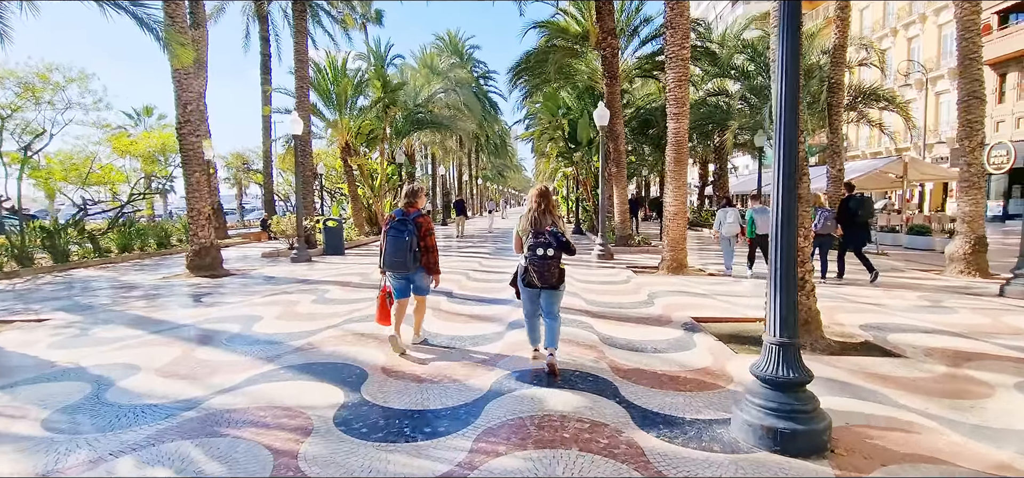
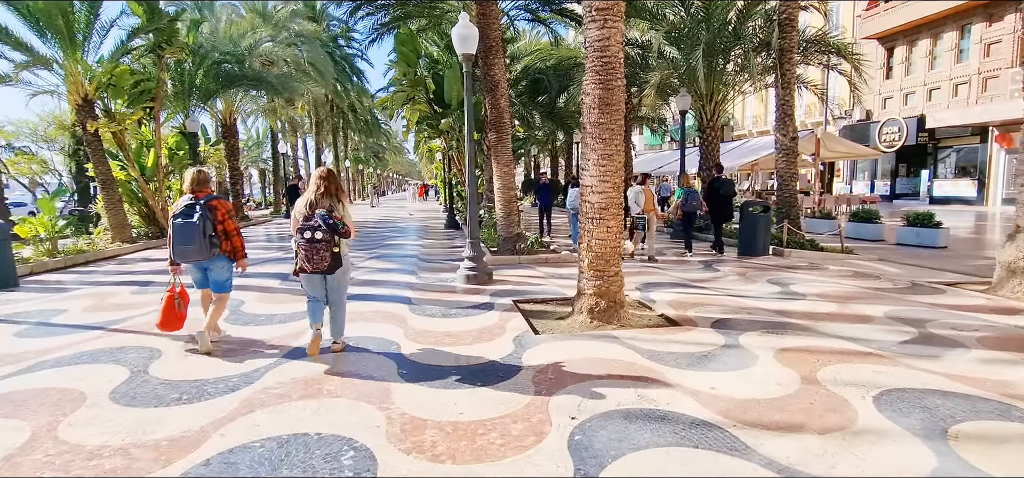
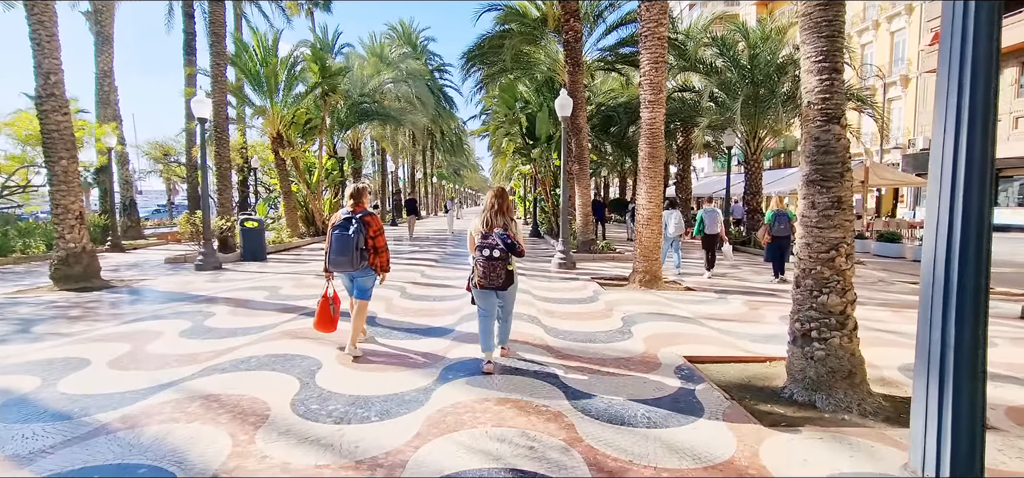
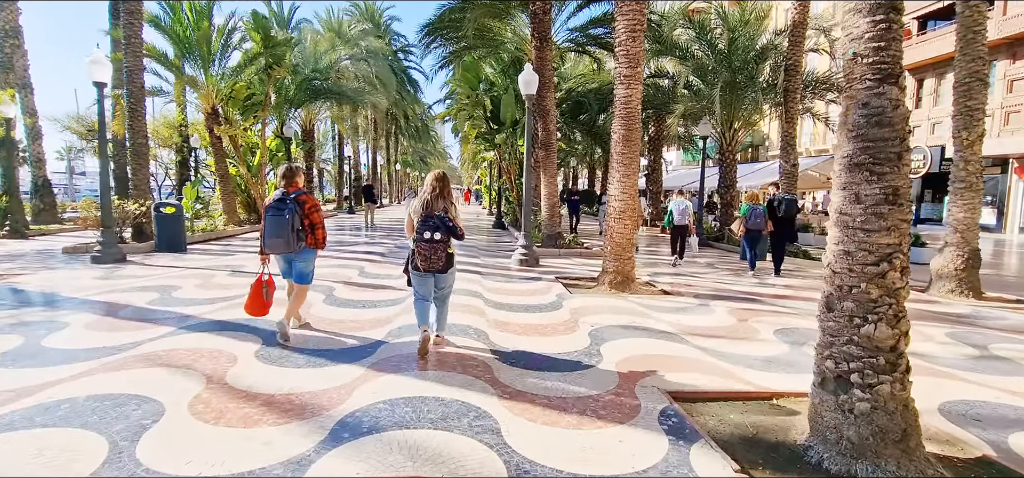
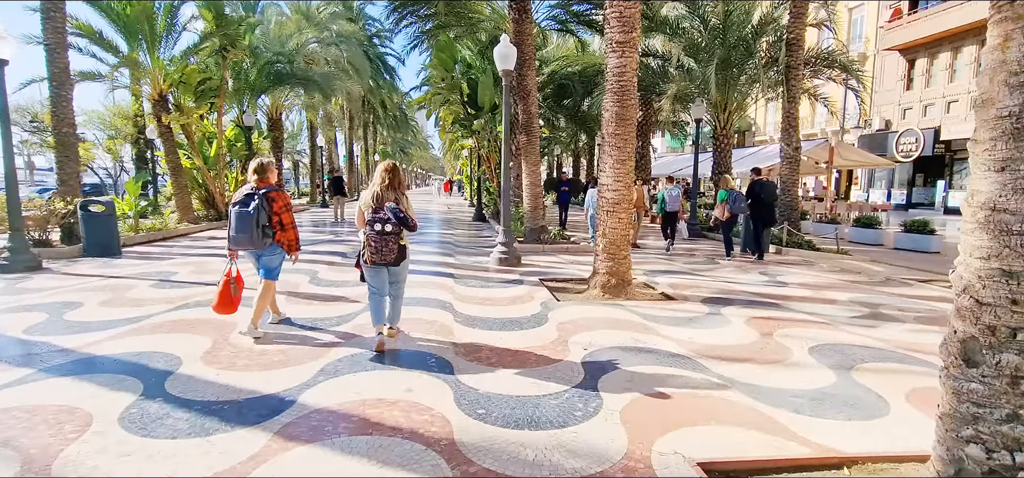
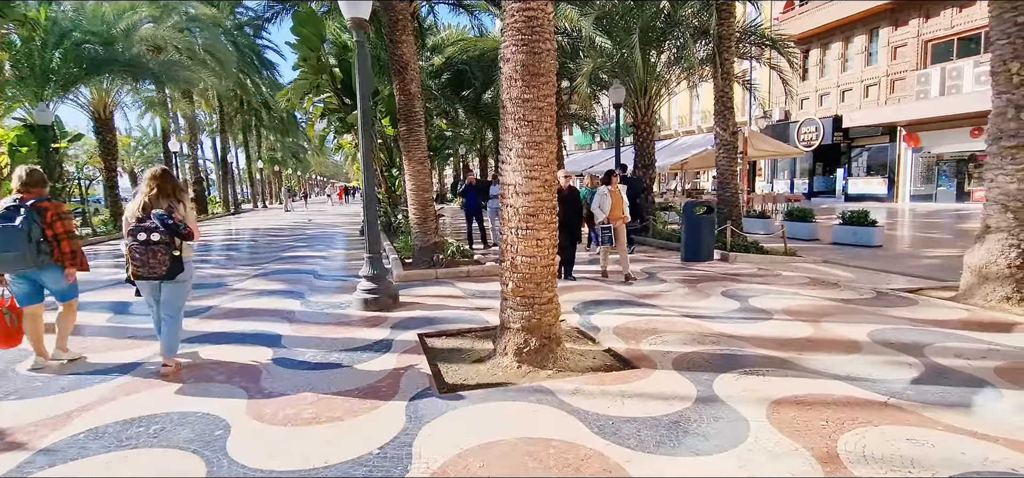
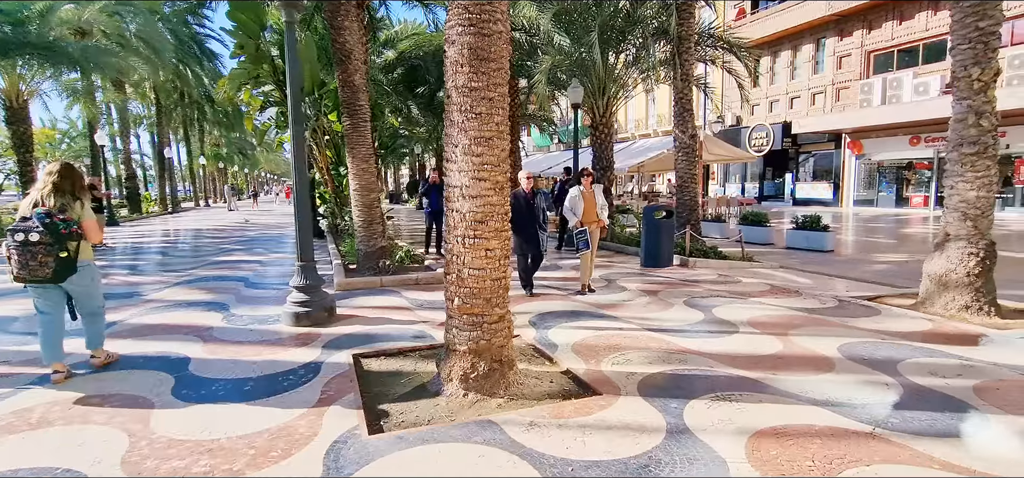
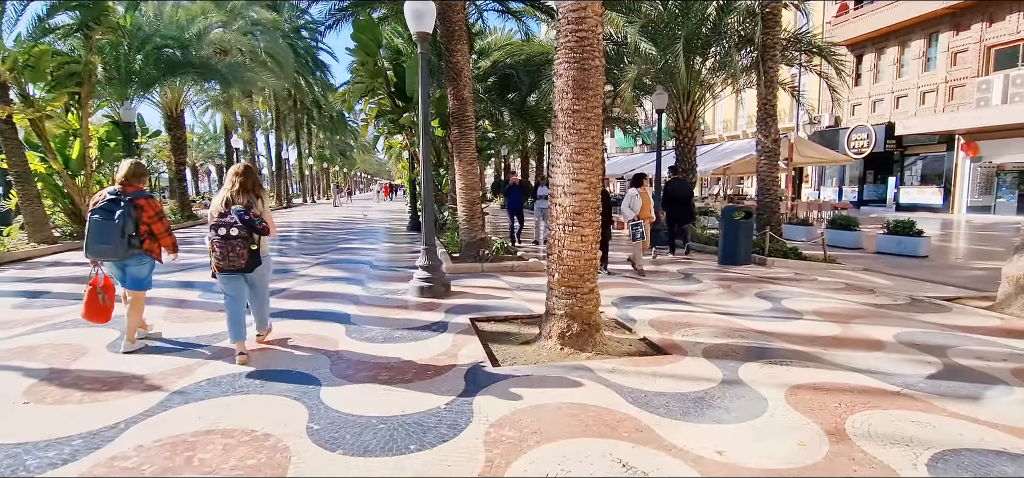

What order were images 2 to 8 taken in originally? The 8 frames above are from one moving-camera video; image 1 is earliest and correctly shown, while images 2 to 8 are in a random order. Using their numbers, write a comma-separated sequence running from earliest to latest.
3, 4, 5, 2, 8, 6, 7
